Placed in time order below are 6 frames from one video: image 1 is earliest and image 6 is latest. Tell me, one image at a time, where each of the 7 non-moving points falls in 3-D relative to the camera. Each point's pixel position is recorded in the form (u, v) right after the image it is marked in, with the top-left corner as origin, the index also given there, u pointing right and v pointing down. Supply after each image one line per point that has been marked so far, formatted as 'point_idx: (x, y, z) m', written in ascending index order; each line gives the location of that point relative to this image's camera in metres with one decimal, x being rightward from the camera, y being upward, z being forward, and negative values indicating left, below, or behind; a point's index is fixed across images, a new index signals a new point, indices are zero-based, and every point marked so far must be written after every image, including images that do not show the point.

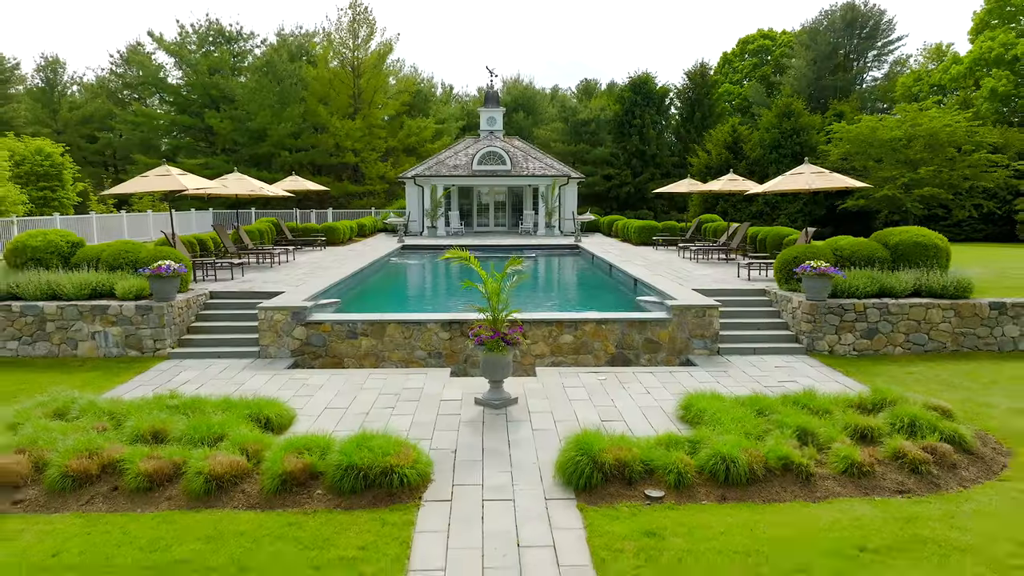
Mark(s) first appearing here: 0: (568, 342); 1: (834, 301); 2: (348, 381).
0: (+0.8, -0.8, +10.5) m
1: (+4.6, -0.2, +10.6) m
2: (-2.0, -1.2, +9.1) m
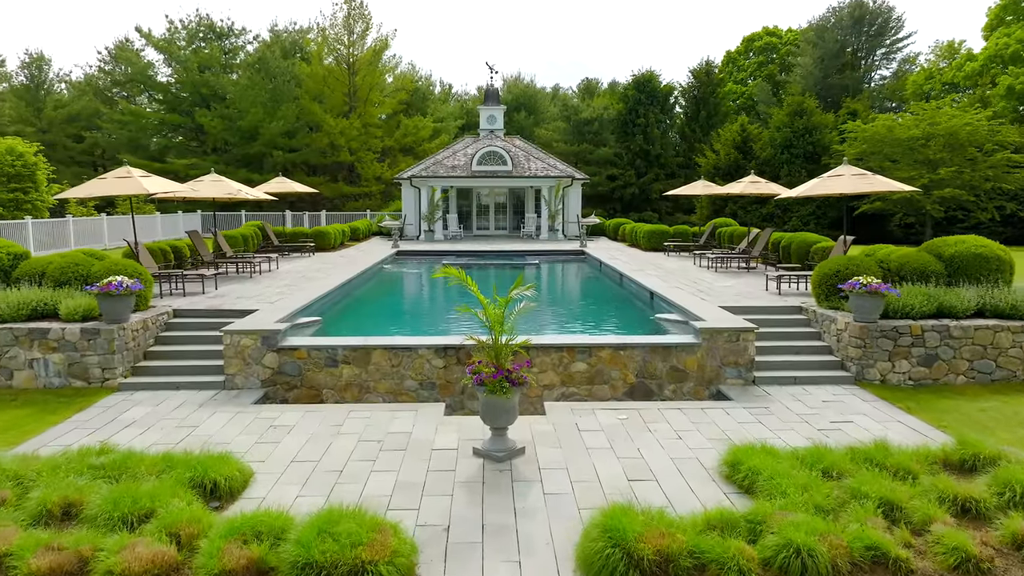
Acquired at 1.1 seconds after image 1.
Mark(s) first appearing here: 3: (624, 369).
0: (+0.9, -1.0, +9.1) m
1: (+4.7, -0.4, +9.2) m
2: (-2.0, -1.4, +7.7) m
3: (+1.4, -1.0, +9.1) m
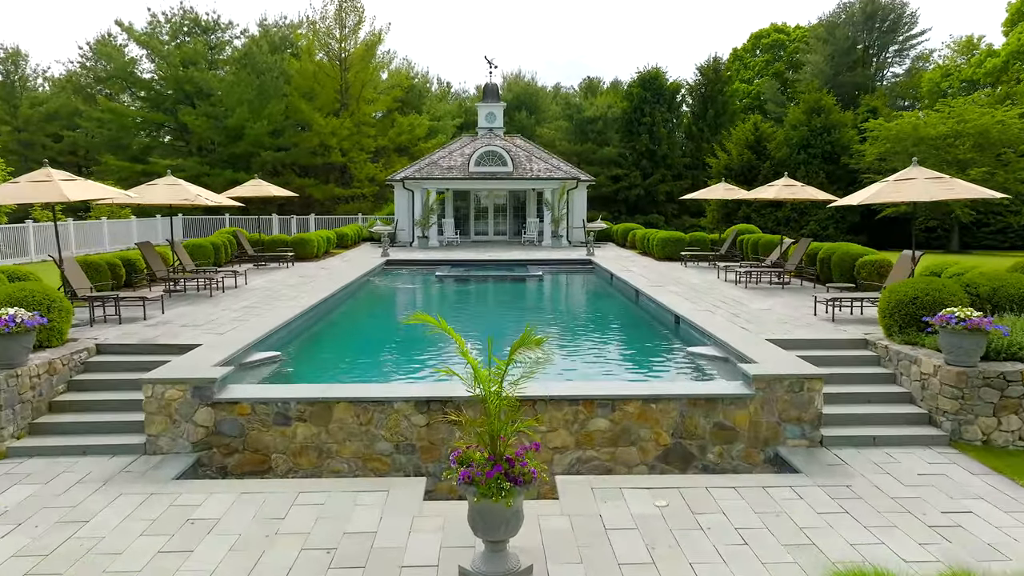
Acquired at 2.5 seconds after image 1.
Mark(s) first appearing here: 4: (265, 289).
0: (+0.9, -1.4, +7.1) m
1: (+4.7, -0.8, +7.2) m
2: (-2.0, -1.7, +5.8) m
3: (+1.4, -1.3, +7.2) m
4: (-4.7, 0.0, +14.1) m
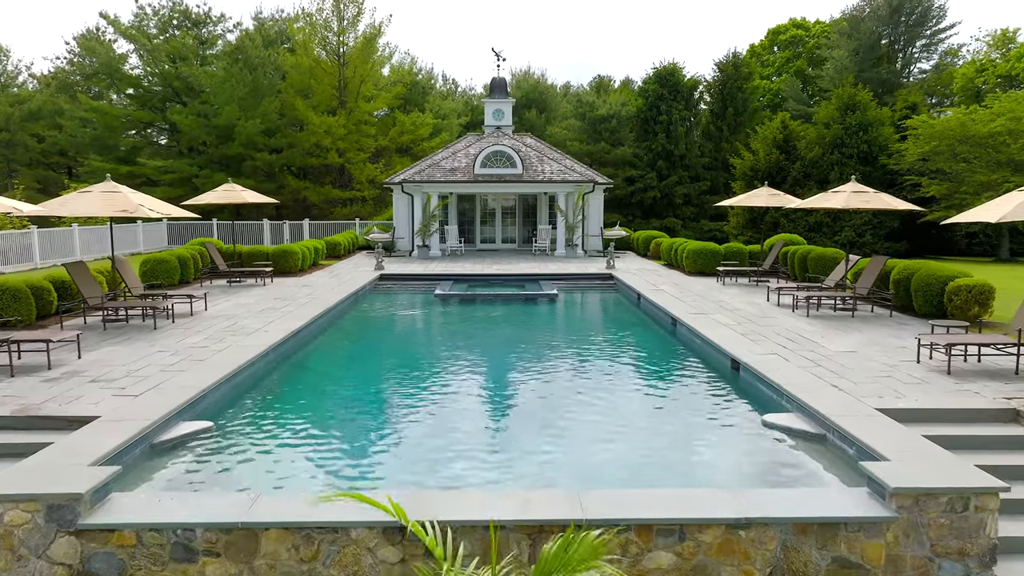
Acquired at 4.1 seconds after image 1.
0: (+1.0, -1.8, +4.7) m
1: (+4.8, -1.2, +4.7) m
2: (-1.9, -2.2, +3.4) m
3: (+1.5, -1.8, +4.7) m
4: (-4.6, -0.4, +11.8) m
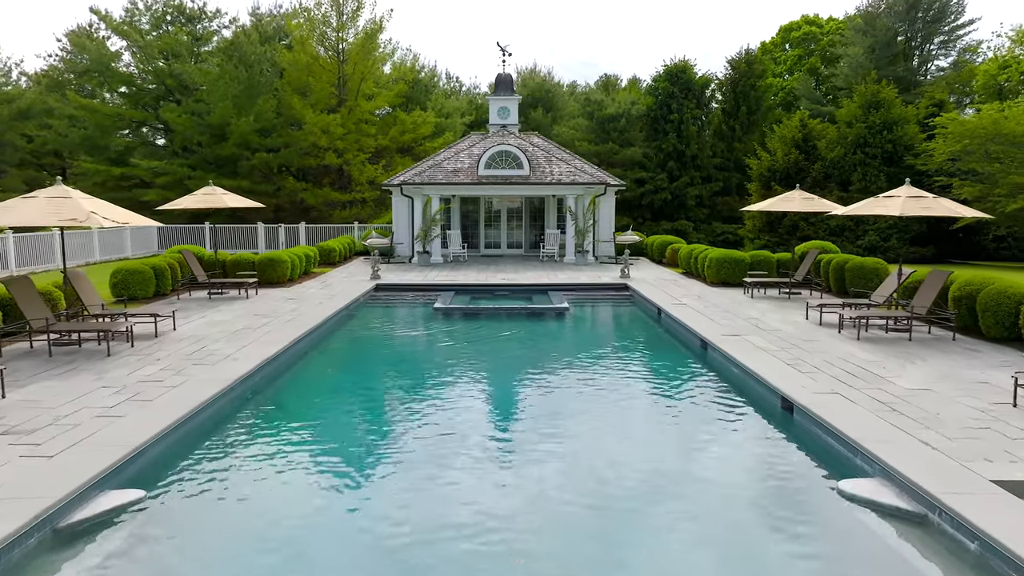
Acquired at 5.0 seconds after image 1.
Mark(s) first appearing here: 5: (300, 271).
0: (+1.0, -2.0, +3.3) m
1: (+4.9, -1.5, +3.3) m
2: (-1.8, -2.4, +2.0) m
3: (+1.6, -2.0, +3.3) m
4: (-4.4, -0.7, +10.4) m
5: (-5.0, +0.4, +17.5) m
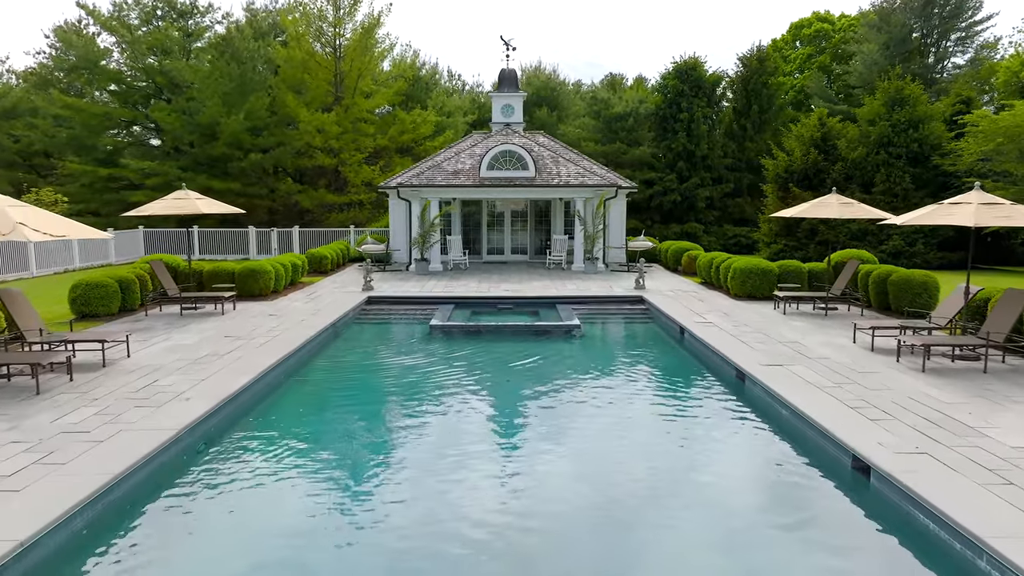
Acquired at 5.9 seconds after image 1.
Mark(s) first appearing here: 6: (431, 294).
0: (+1.1, -2.3, +1.8) m
1: (+4.9, -1.7, +1.8) m
2: (-1.8, -2.7, +0.5) m
3: (+1.6, -2.3, +1.9) m
4: (-4.4, -1.0, +9.0) m
5: (-4.9, +0.2, +16.1) m
6: (-1.7, -0.1, +15.9) m
